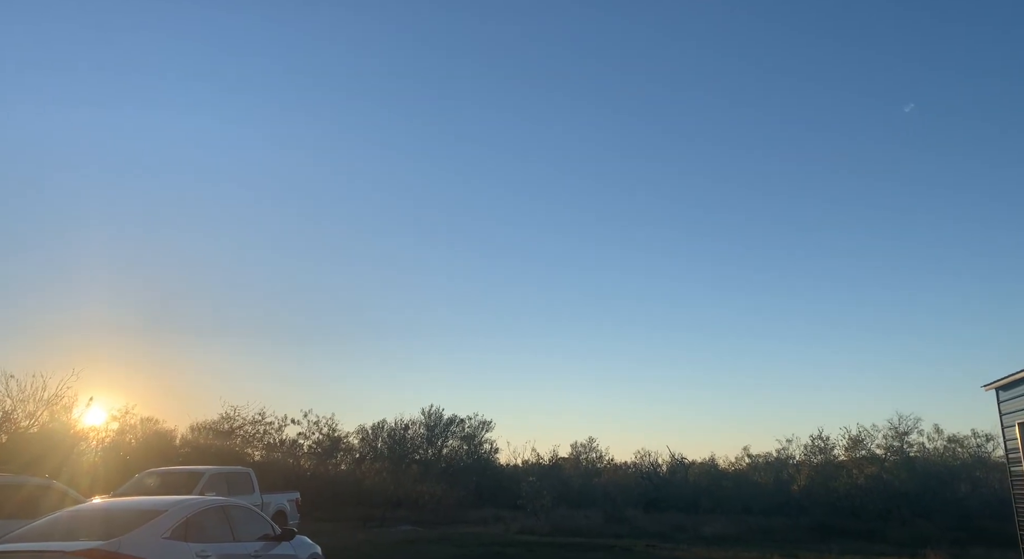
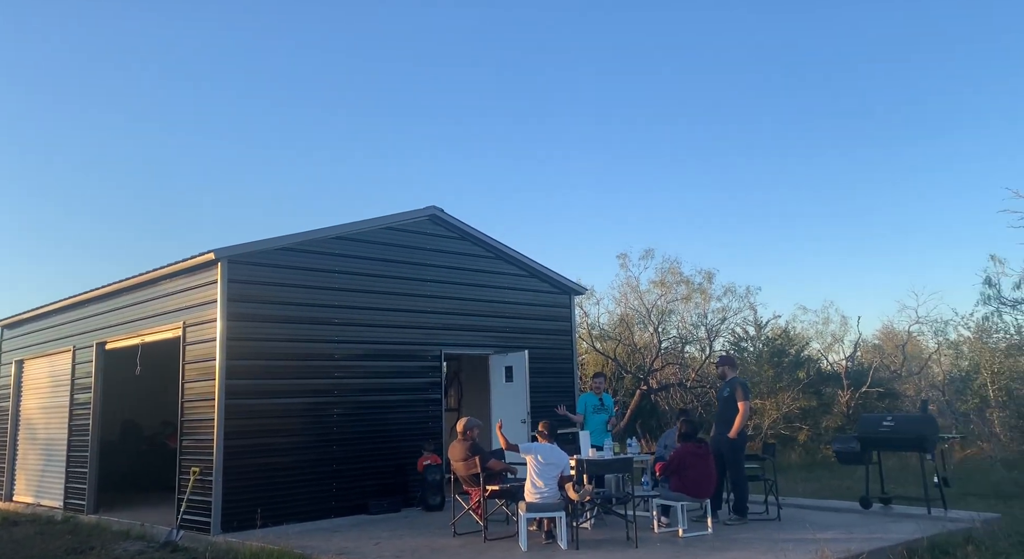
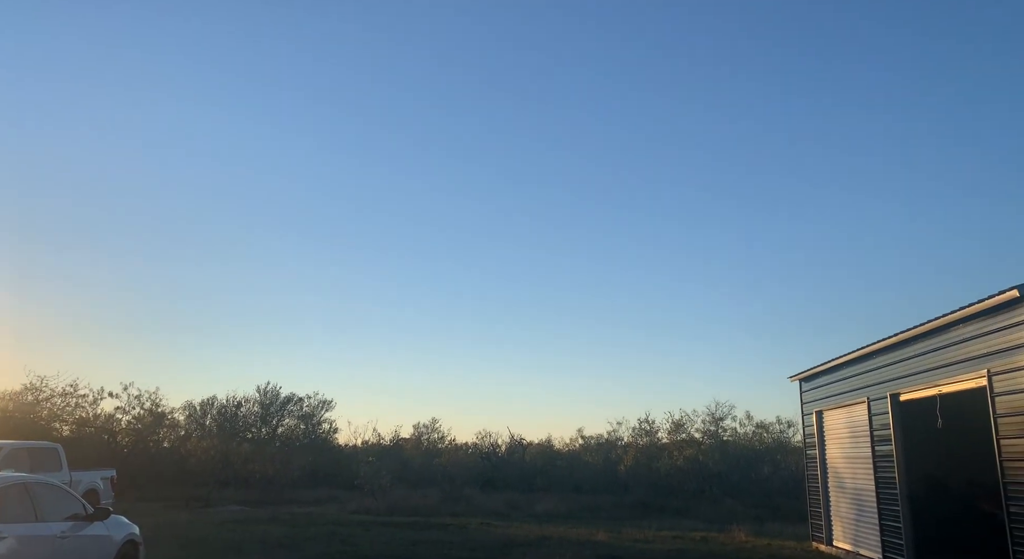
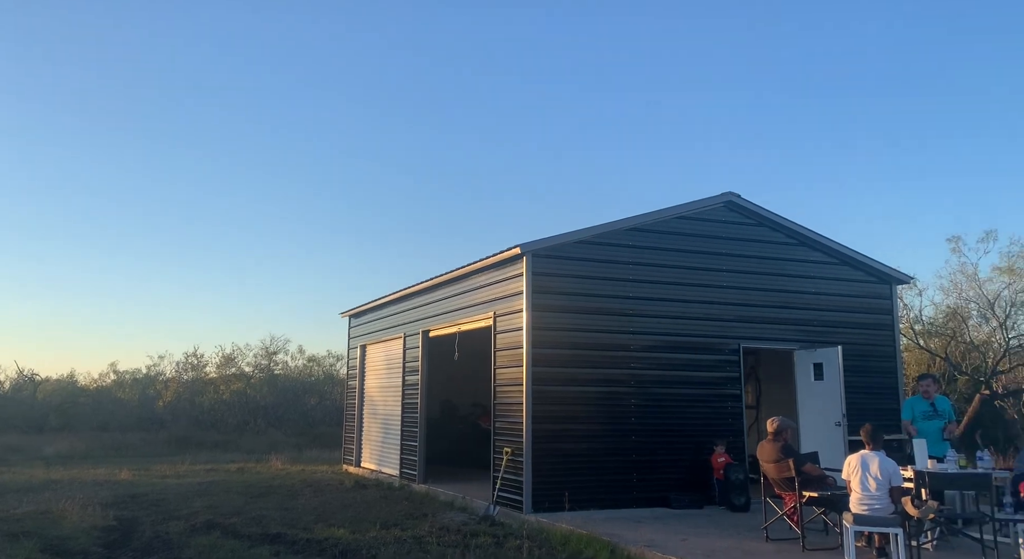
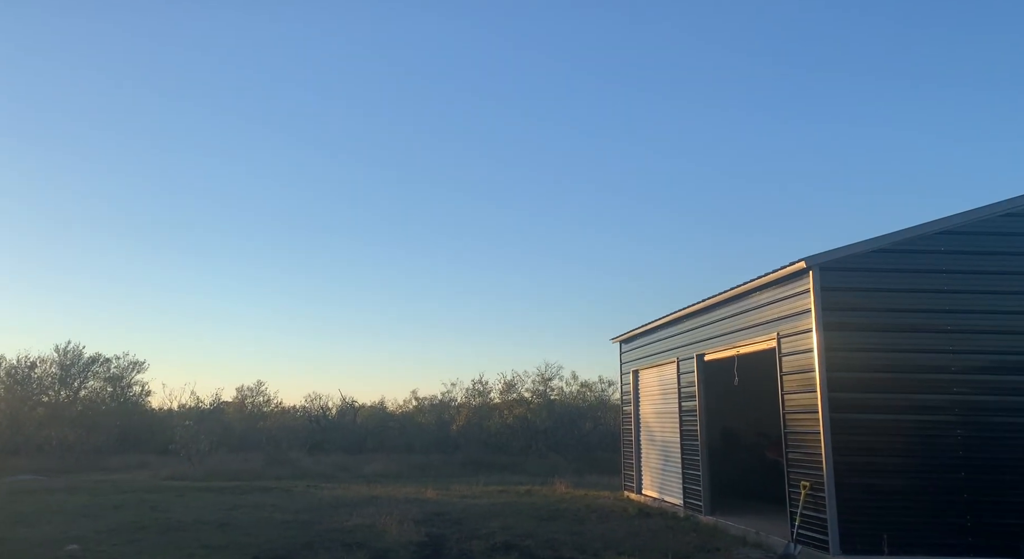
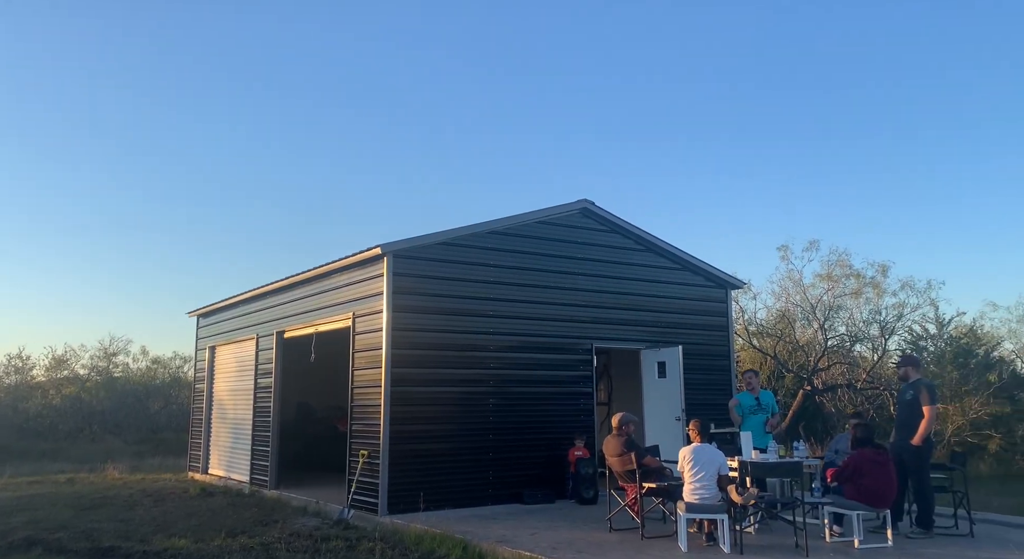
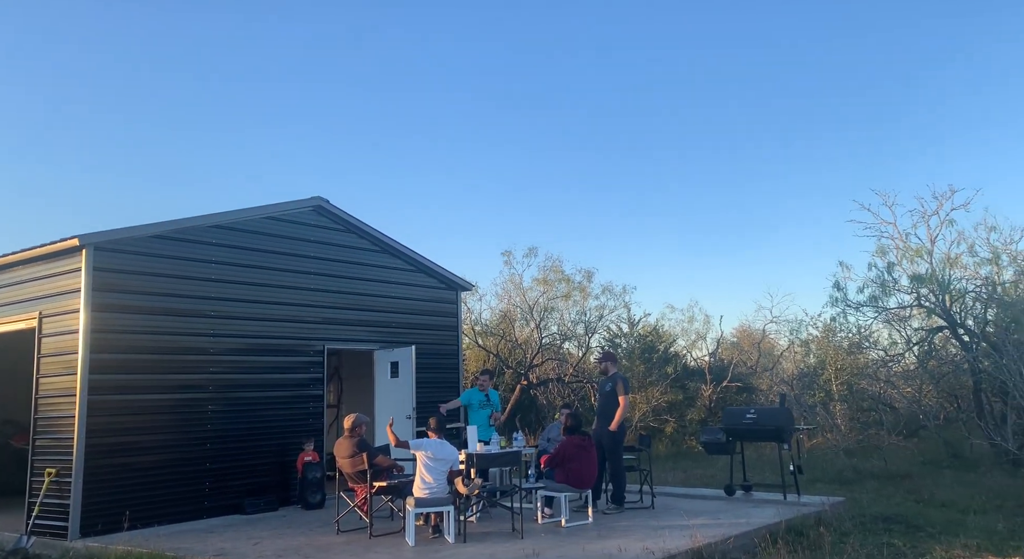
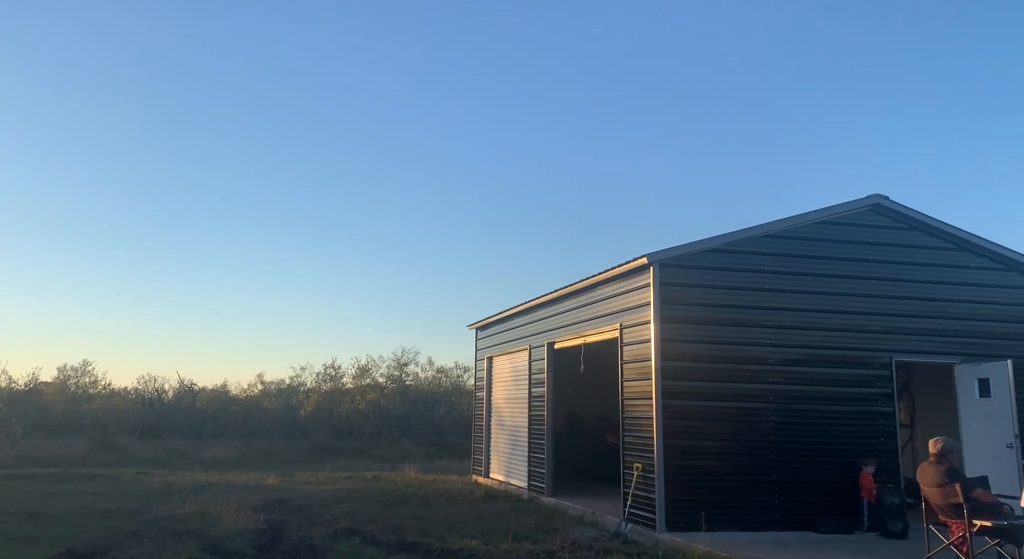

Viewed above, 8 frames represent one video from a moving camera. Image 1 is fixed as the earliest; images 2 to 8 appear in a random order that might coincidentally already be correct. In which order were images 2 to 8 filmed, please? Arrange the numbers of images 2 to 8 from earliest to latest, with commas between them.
3, 5, 8, 4, 6, 2, 7
